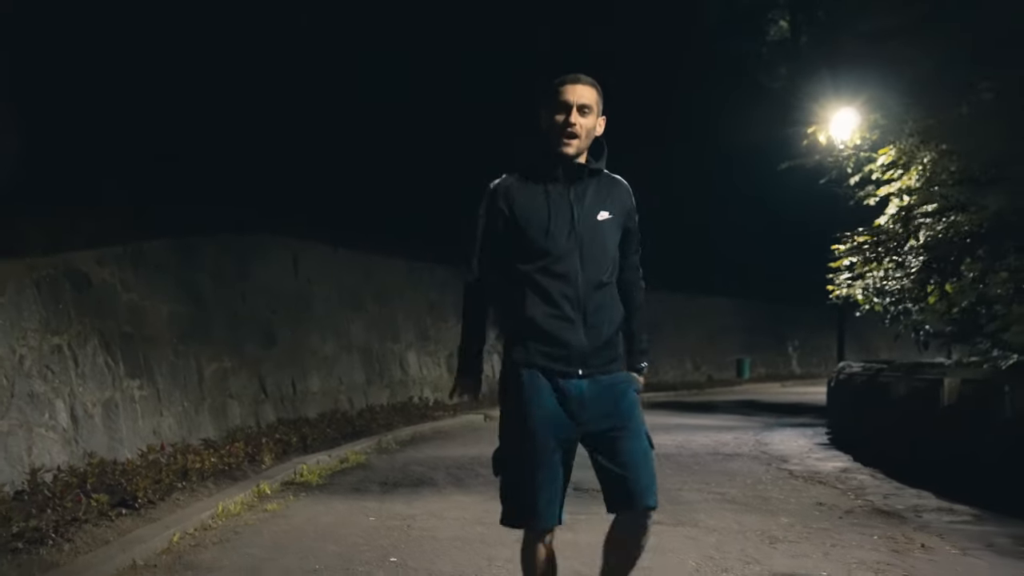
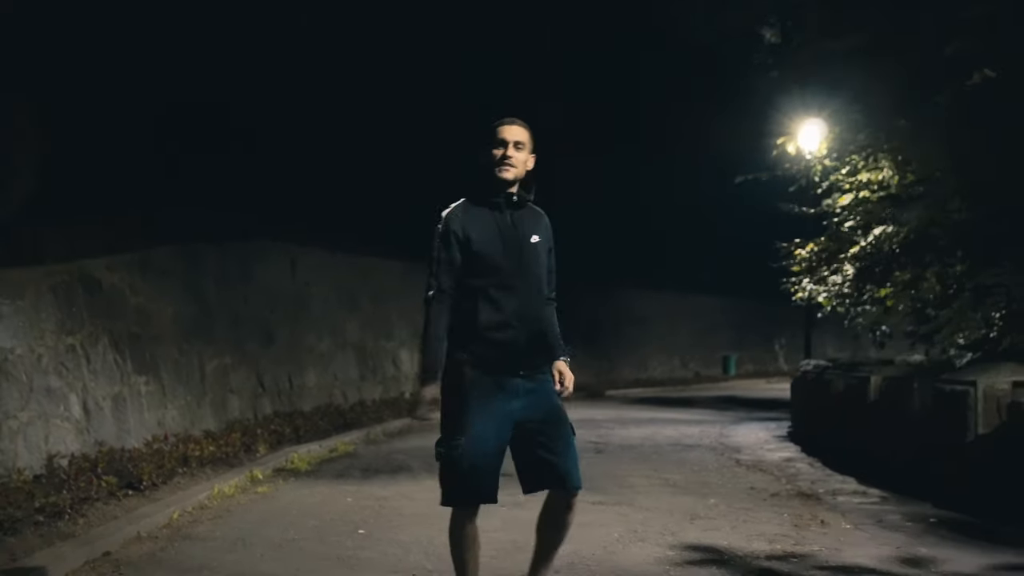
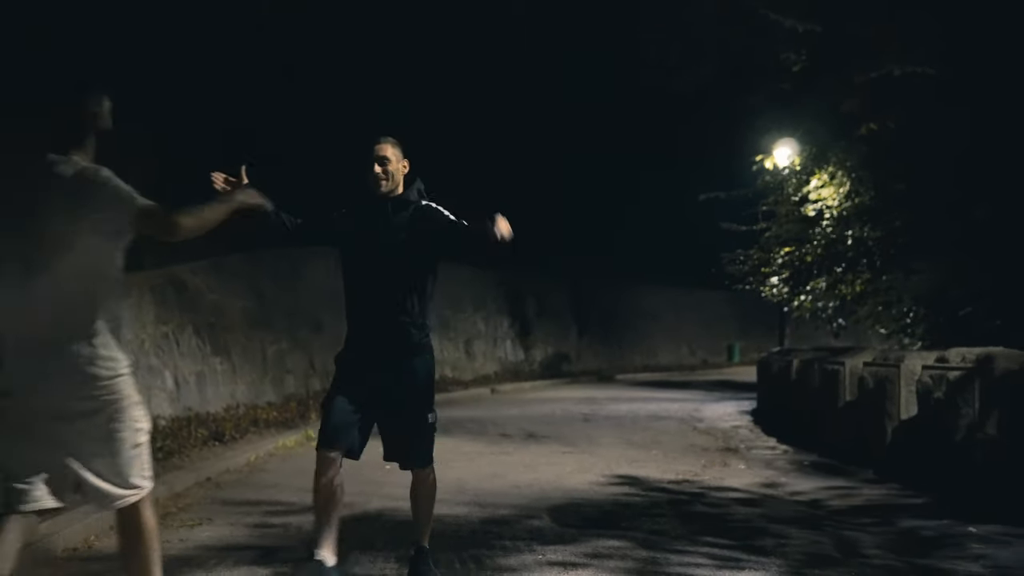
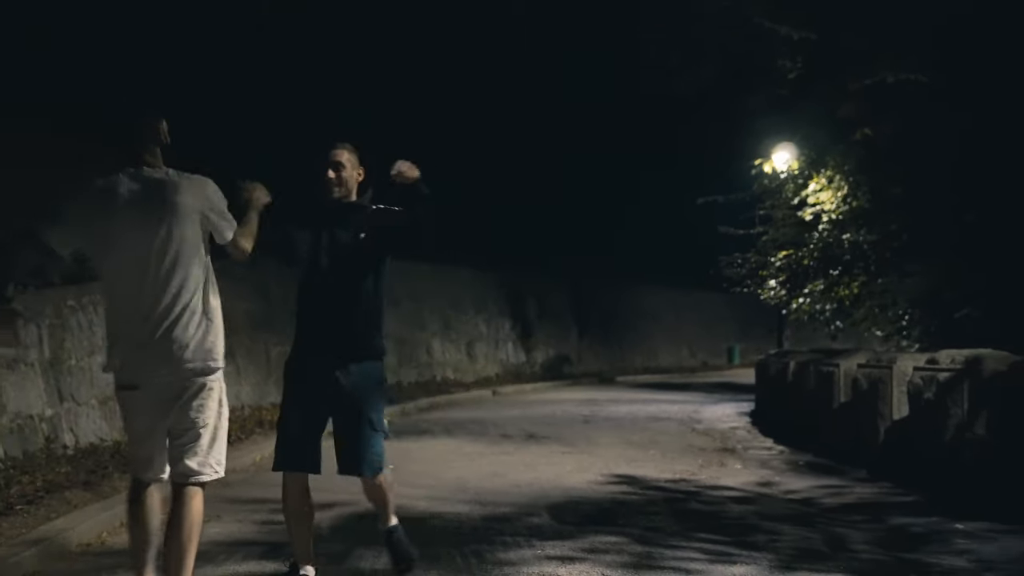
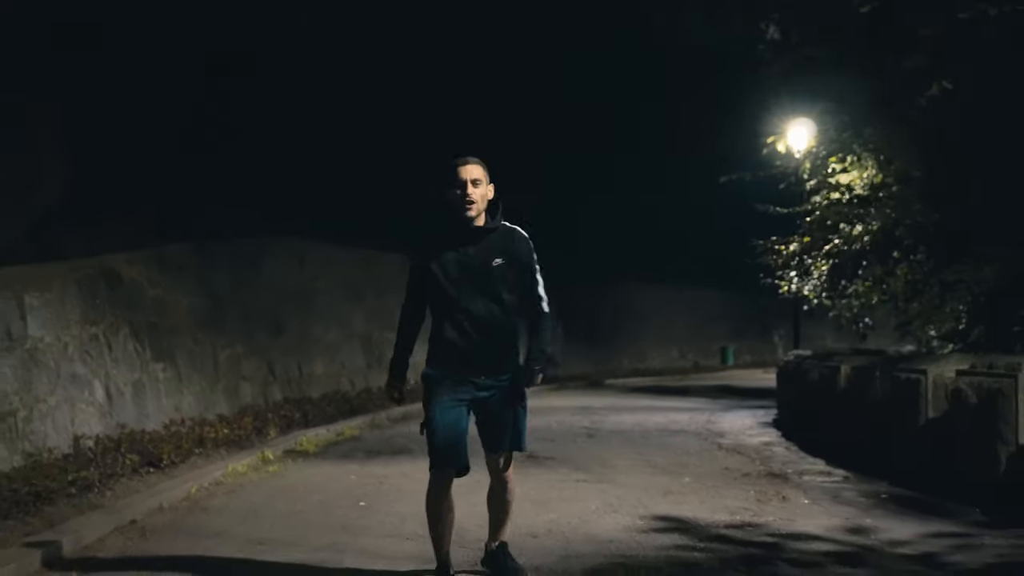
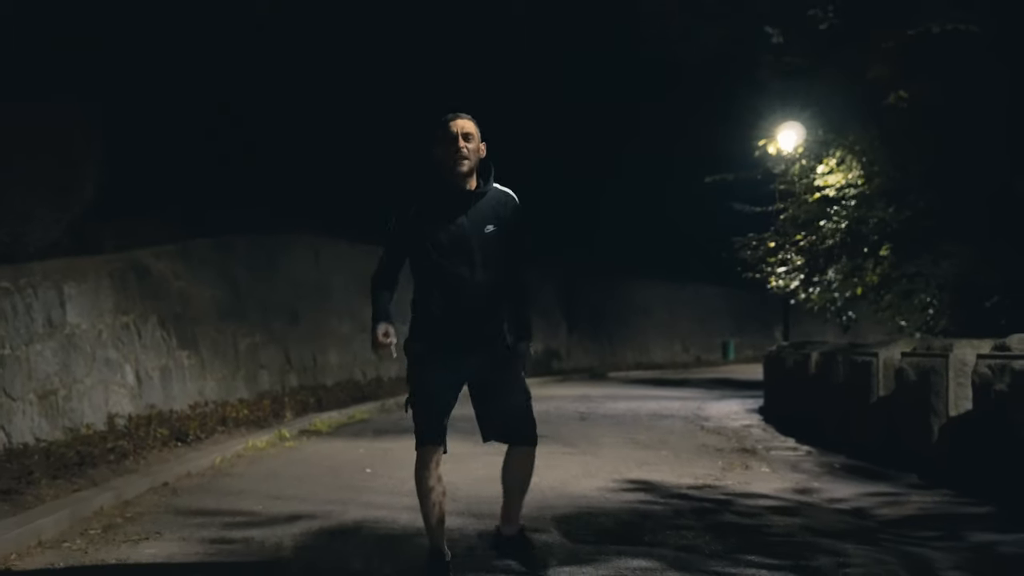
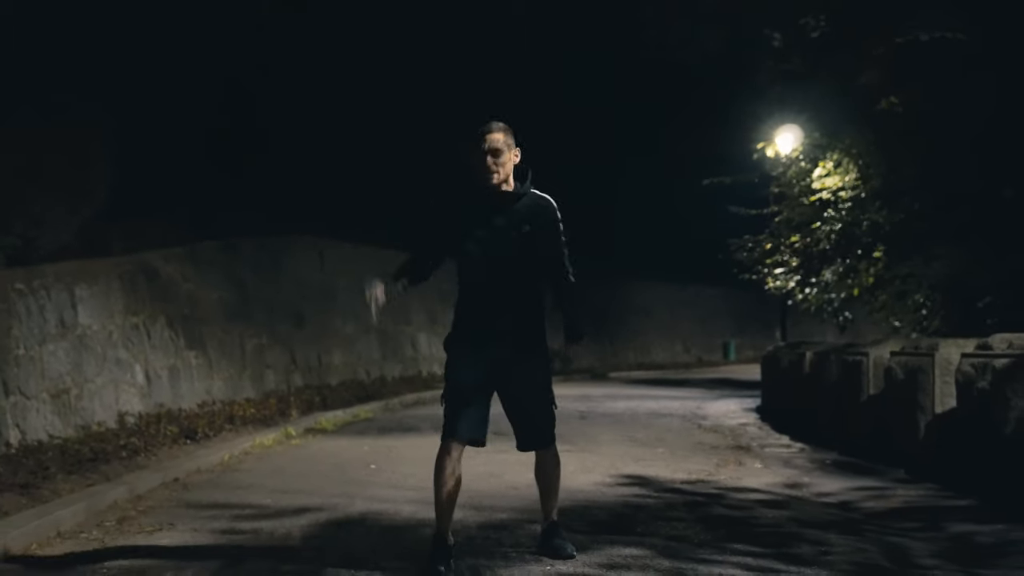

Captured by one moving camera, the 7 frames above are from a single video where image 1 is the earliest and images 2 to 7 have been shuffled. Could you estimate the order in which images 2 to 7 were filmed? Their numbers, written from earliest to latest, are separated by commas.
2, 5, 6, 7, 3, 4
